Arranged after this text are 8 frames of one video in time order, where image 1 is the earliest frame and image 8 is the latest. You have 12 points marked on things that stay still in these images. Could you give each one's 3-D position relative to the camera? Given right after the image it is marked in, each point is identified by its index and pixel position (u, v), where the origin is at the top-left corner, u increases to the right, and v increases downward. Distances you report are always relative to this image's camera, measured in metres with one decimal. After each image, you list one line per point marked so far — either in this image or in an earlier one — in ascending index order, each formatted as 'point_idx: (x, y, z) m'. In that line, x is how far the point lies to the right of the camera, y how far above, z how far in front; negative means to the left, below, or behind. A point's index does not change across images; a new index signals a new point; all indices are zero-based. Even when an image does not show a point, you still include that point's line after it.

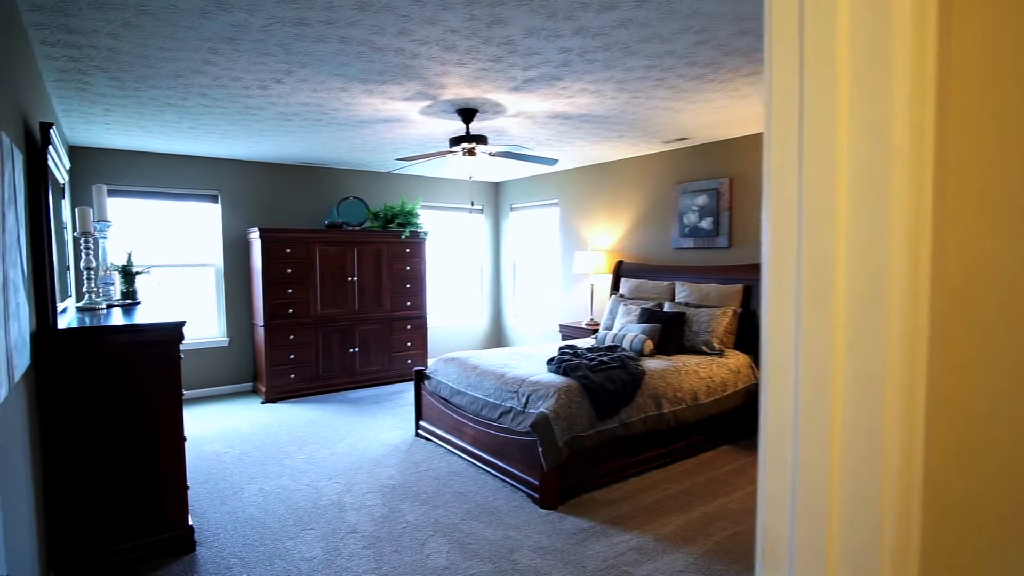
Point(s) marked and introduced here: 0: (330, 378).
0: (-1.7, -0.9, +5.5) m
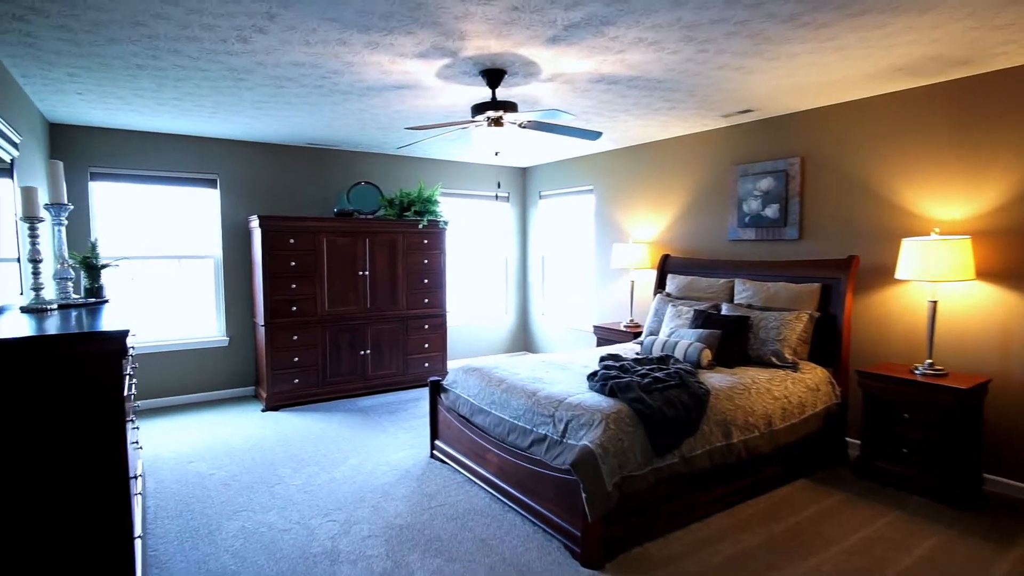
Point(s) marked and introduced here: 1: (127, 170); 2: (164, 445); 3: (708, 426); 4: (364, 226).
0: (-1.5, -0.8, +4.9) m
1: (-3.1, +0.9, +4.5) m
2: (-2.4, -1.1, +3.8) m
3: (+0.9, -0.7, +2.7) m
4: (-1.3, +0.6, +5.0) m
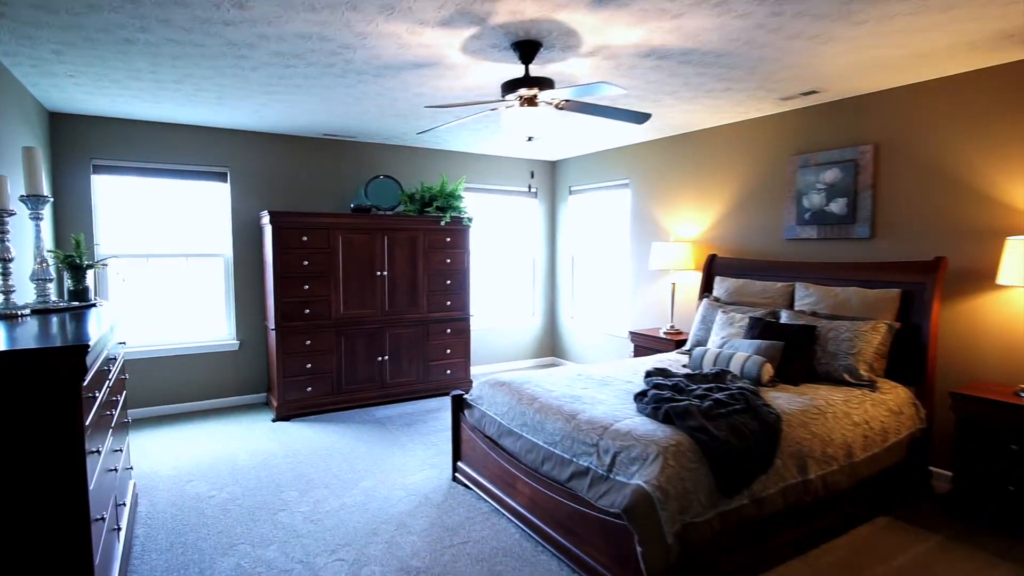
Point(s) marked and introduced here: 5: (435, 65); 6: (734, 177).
0: (-1.3, -0.8, +4.6) m
1: (-2.8, +0.9, +4.3) m
2: (-2.2, -1.1, +3.5) m
3: (+1.1, -0.7, +2.3) m
4: (-1.1, +0.5, +4.6) m
5: (-0.4, +1.2, +3.0) m
6: (+1.7, +0.8, +4.3) m
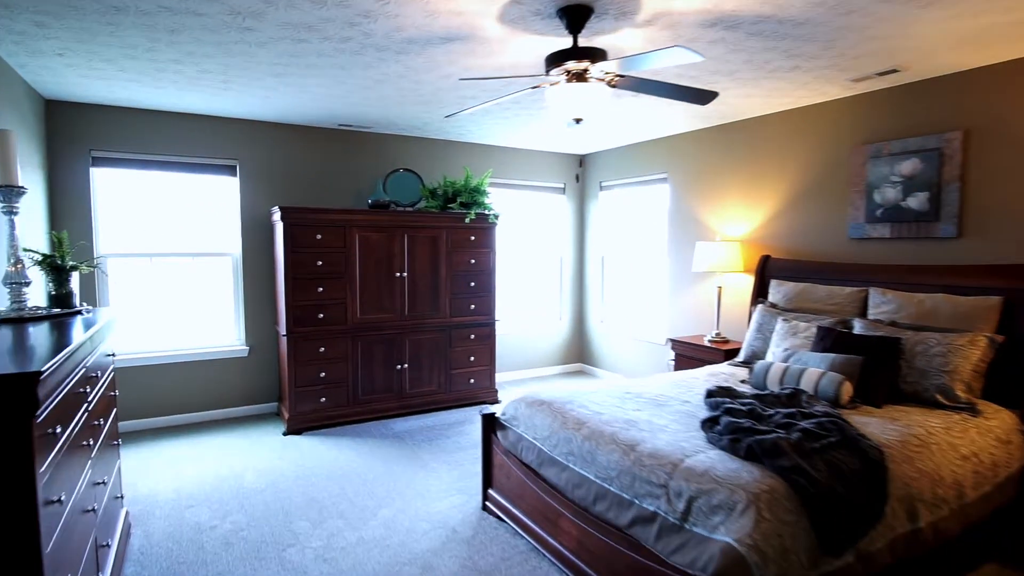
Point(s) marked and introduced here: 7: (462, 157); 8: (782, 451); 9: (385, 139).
0: (-1.0, -0.9, +4.3) m
1: (-2.6, +0.9, +3.9) m
2: (-2.0, -1.1, +3.2) m
3: (+1.3, -0.7, +1.9) m
4: (-0.8, +0.5, +4.3) m
5: (-0.2, +1.1, +2.6) m
6: (+1.9, +0.8, +3.9) m
7: (-0.5, +1.2, +5.1) m
8: (+0.9, -0.5, +1.9) m
9: (-1.1, +1.3, +4.8) m
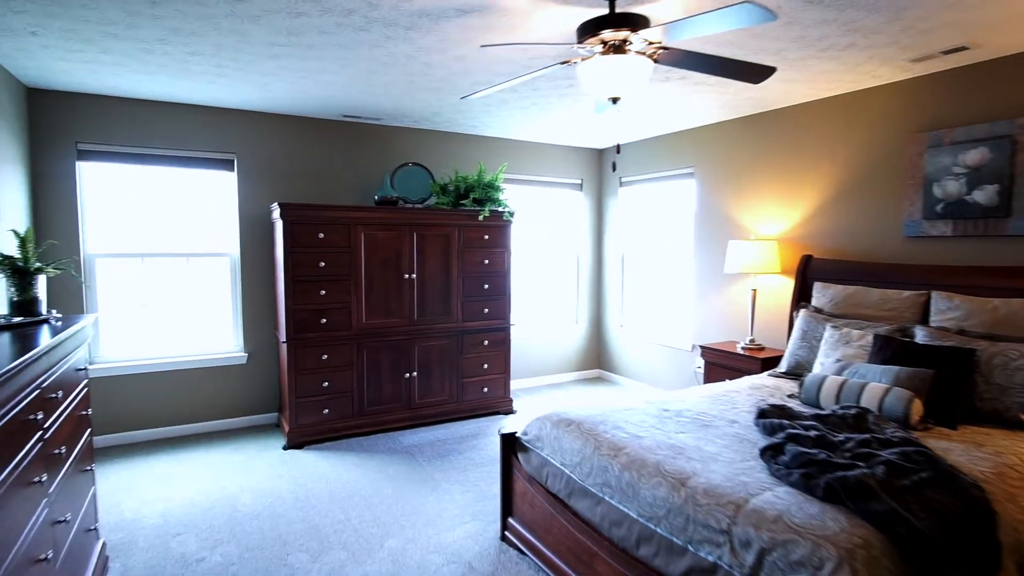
0: (-0.9, -0.9, +4.0) m
1: (-2.5, +0.9, +3.7) m
2: (-1.9, -1.1, +2.9) m
3: (+1.3, -0.7, +1.6) m
4: (-0.7, +0.5, +4.0) m
5: (-0.1, +1.1, +2.3) m
6: (+2.0, +0.8, +3.6) m
7: (-0.3, +1.2, +4.8) m
8: (+1.0, -0.5, +1.5) m
9: (-0.9, +1.2, +4.5) m
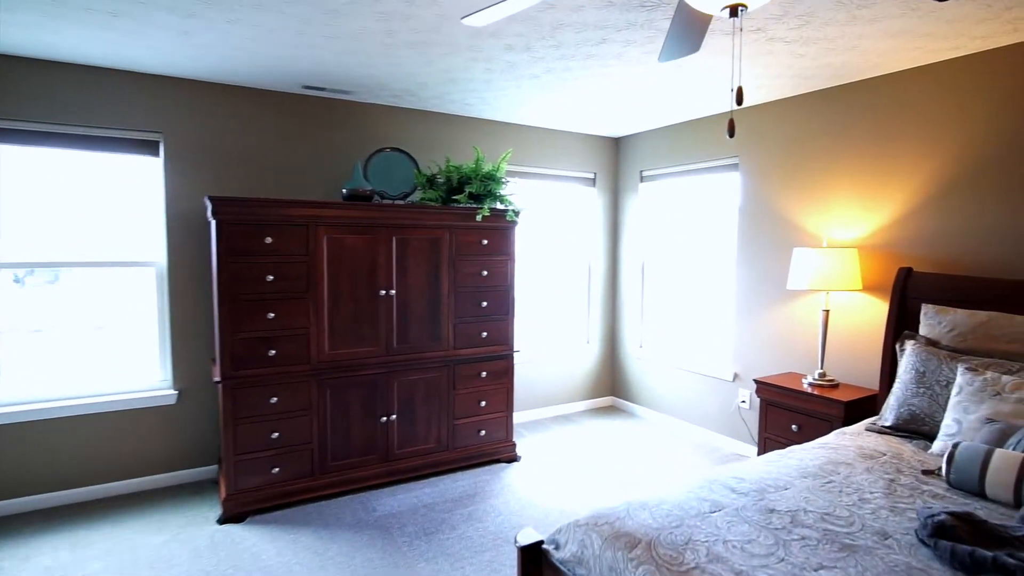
0: (-0.9, -1.0, +3.1) m
1: (-2.5, +0.8, +2.7) m
2: (-1.8, -1.2, +2.0) m
3: (+1.4, -0.8, +0.7) m
4: (-0.7, +0.4, +3.1) m
5: (0.0, +1.0, +1.4) m
6: (+2.1, +0.7, +2.8) m
7: (-0.3, +1.1, +3.9) m
8: (+1.1, -0.7, +0.7) m
9: (-0.9, +1.1, +3.6) m
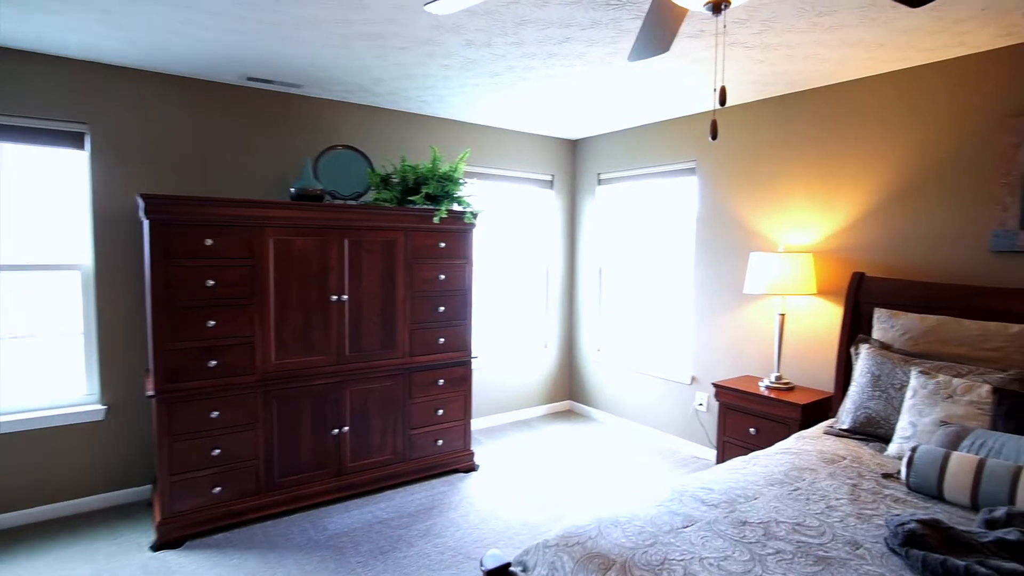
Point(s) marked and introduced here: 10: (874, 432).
0: (-1.1, -1.0, +2.9) m
1: (-2.6, +0.8, +2.4) m
2: (-1.9, -1.2, +1.8) m
3: (+1.4, -0.9, +0.8) m
4: (-0.9, +0.4, +2.9) m
5: (-0.1, +1.0, +1.3) m
6: (+1.9, +0.7, +2.8) m
7: (-0.6, +1.0, +3.8) m
8: (+1.0, -0.7, +0.7) m
9: (-1.2, +1.1, +3.4) m
10: (+1.5, -0.6, +2.3) m
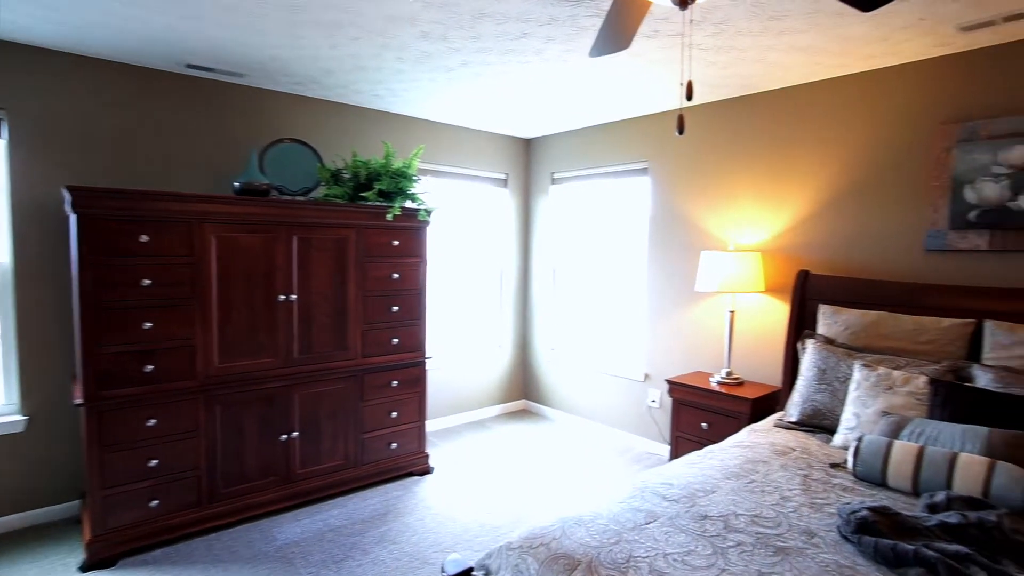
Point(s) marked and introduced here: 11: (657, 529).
0: (-1.3, -1.0, +2.7) m
1: (-2.8, +0.8, +2.2) m
2: (-2.0, -1.2, +1.5) m
3: (+1.4, -0.8, +0.8) m
4: (-1.1, +0.4, +2.8) m
5: (-0.2, +1.0, +1.3) m
6: (+1.7, +0.7, +3.0) m
7: (-0.9, +1.0, +3.7) m
8: (+1.0, -0.7, +0.7) m
9: (-1.4, +1.1, +3.3) m
10: (+1.3, -0.6, +2.4) m
11: (+0.4, -0.7, +1.5) m
